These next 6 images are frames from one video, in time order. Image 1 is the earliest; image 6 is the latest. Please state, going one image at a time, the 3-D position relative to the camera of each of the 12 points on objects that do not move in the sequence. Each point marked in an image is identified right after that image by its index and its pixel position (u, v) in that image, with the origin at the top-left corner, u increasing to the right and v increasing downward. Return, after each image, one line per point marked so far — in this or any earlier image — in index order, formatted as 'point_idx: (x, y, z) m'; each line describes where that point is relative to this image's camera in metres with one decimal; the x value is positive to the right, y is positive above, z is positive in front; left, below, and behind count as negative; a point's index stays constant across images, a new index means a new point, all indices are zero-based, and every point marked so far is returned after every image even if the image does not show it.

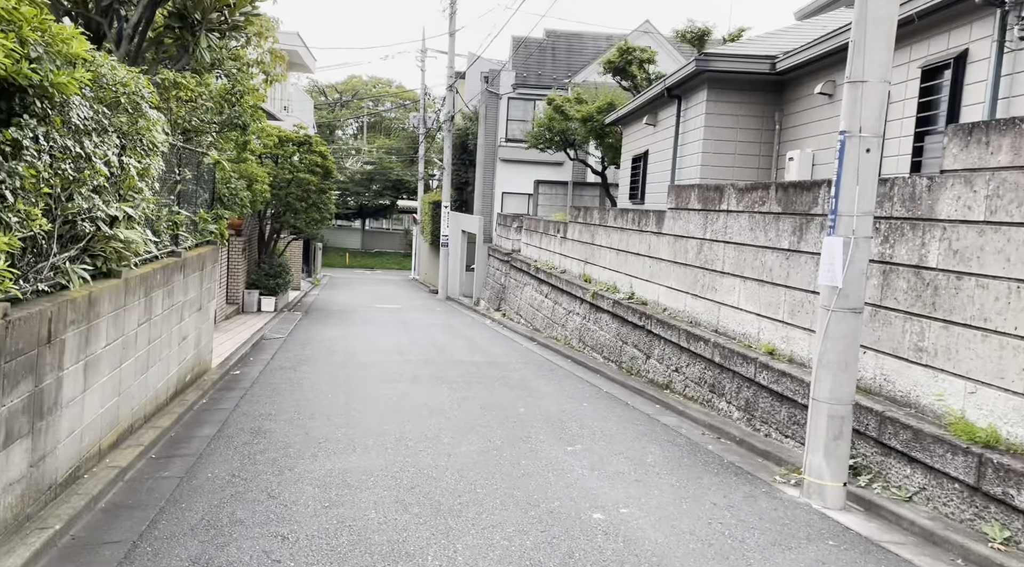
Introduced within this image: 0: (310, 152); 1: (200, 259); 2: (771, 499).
0: (-4.2, +2.7, +18.0) m
1: (-3.0, +0.2, +8.3) m
2: (+1.5, -1.2, +5.0) m
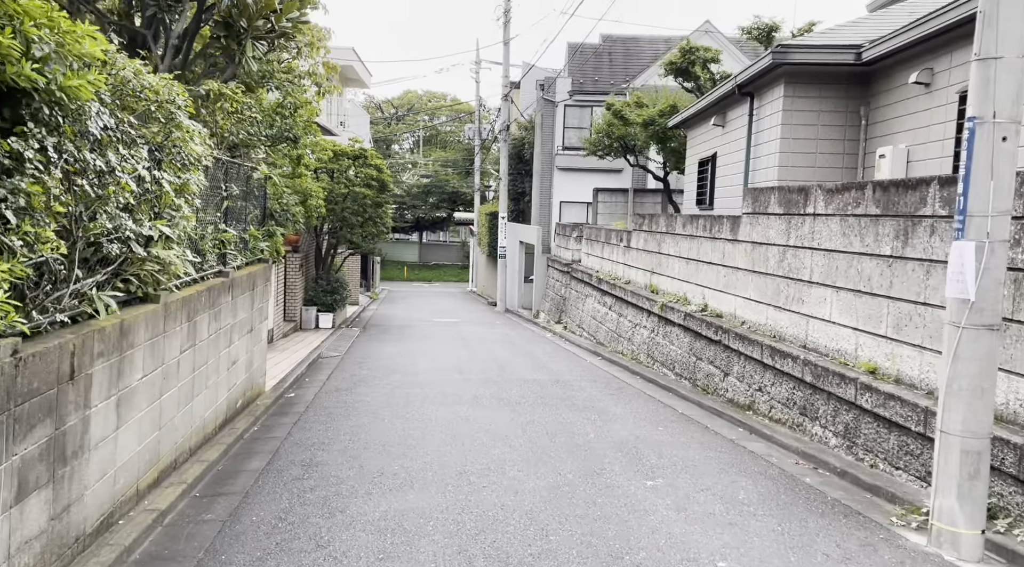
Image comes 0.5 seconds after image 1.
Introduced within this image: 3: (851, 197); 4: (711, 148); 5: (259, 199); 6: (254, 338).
0: (-3.0, +2.4, +17.7) m
1: (-2.4, 0.0, +7.9) m
2: (+1.9, -1.3, +4.3) m
3: (+2.6, +0.7, +6.7) m
4: (+3.1, +2.1, +13.4) m
5: (-2.6, +0.9, +8.9) m
6: (-2.5, -0.5, +8.4) m
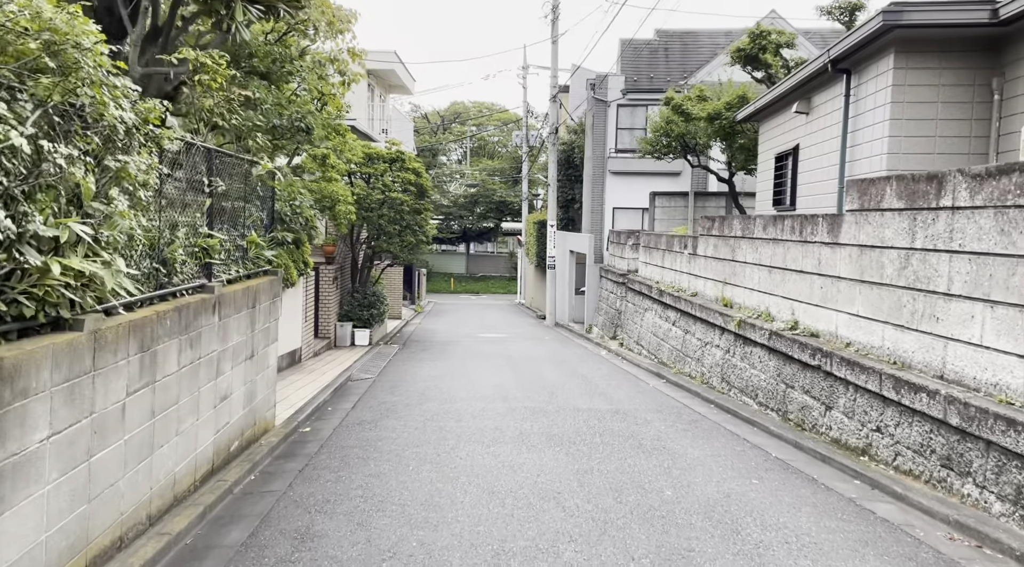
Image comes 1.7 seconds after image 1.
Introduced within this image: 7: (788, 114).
0: (-2.1, +2.2, +16.4) m
1: (-2.0, -0.1, +6.5) m
2: (+2.1, -1.4, +2.6) m
3: (+3.0, +0.6, +5.1) m
4: (+3.8, +1.9, +11.7) m
5: (-2.2, +0.7, +7.6) m
6: (-2.1, -0.7, +7.0) m
7: (+3.8, +2.4, +12.1) m
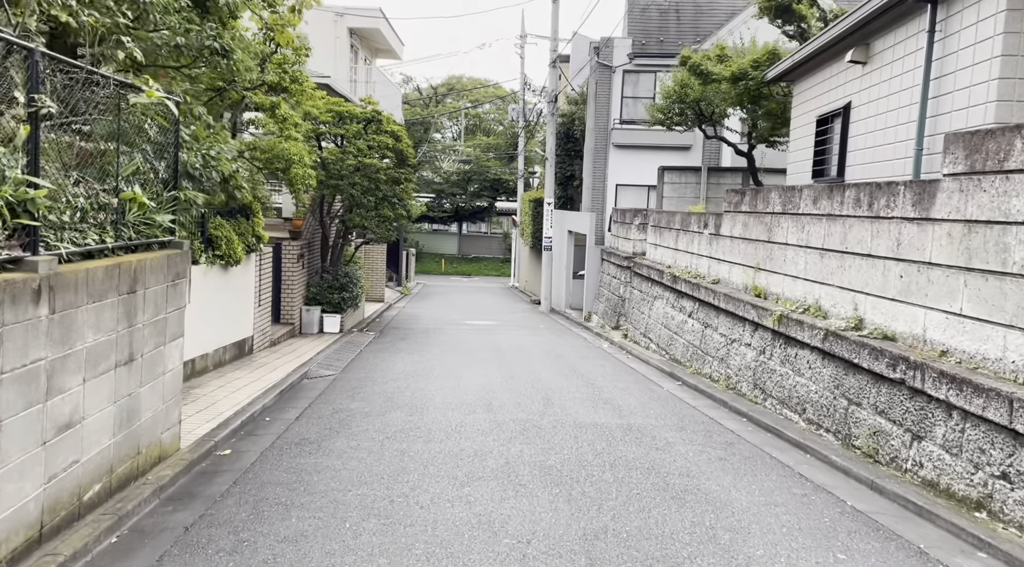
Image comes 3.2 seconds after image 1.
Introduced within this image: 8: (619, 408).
0: (-2.2, +2.5, +14.4) m
1: (-2.1, +0.1, +4.6) m
2: (+2.0, -1.4, +0.7) m
3: (+2.9, +0.6, +3.2) m
4: (+3.7, +2.1, +9.7) m
5: (-2.2, +0.9, +5.6) m
6: (-2.2, -0.5, +5.1) m
7: (+3.7, +2.5, +10.1) m
8: (+1.0, -1.2, +8.2) m
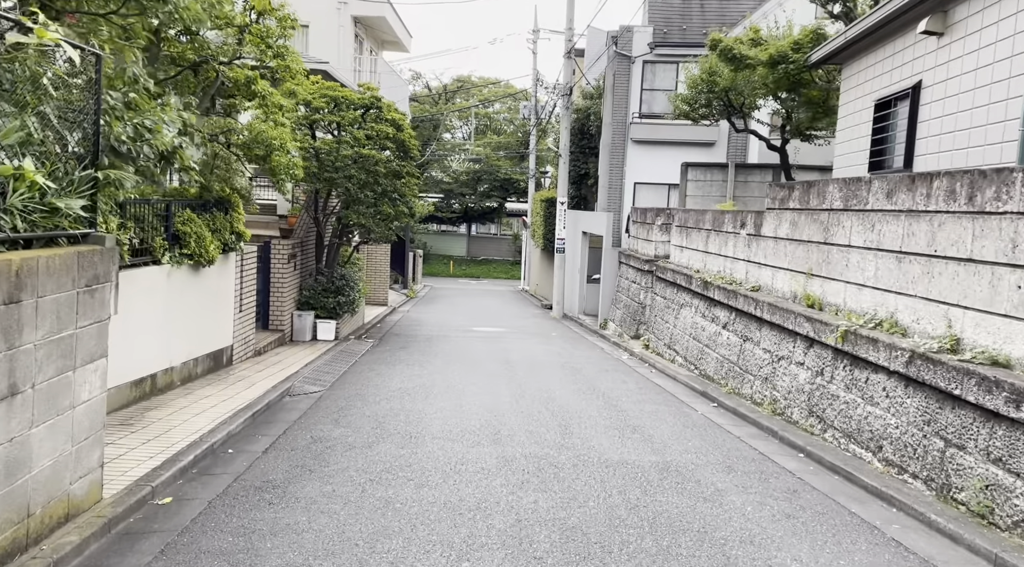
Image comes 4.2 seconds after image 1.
0: (-2.0, +2.5, +13.2) m
1: (-2.0, 0.0, +3.3) m
2: (+2.0, -1.4, -0.6) m
3: (+2.9, +0.5, +1.8) m
4: (+3.8, +2.0, +8.4) m
5: (-2.2, +0.9, +4.3) m
6: (-2.1, -0.5, +3.8) m
7: (+3.9, +2.4, +8.8) m
8: (+1.1, -1.2, +6.9) m
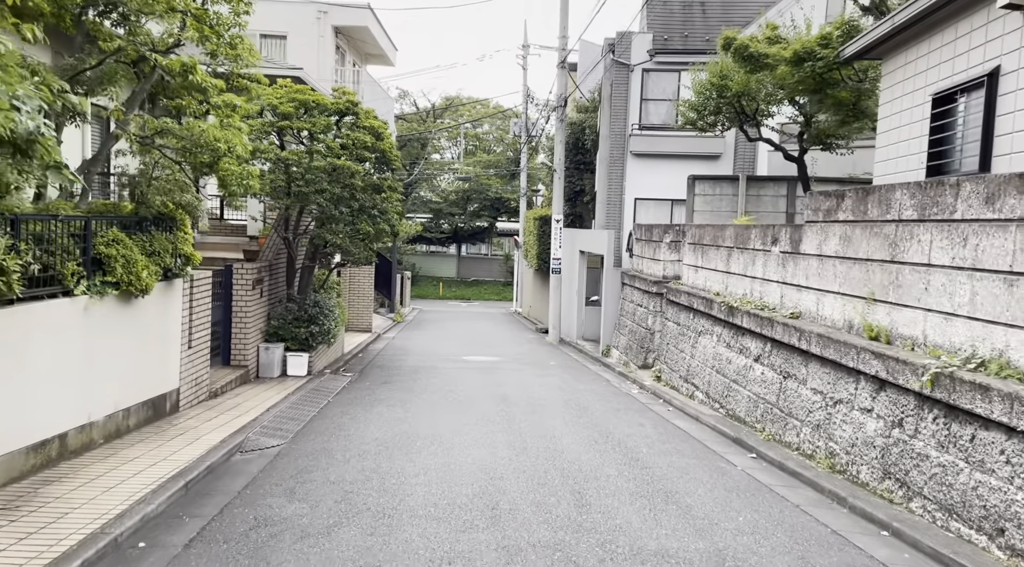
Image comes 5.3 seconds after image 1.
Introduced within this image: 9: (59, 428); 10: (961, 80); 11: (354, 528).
0: (-2.1, +2.1, +11.7) m
1: (-2.0, -0.1, +1.8) m
2: (+2.1, -1.4, -2.1) m
3: (+3.0, +0.5, +0.4) m
4: (+3.8, +1.8, +7.0) m
5: (-2.1, +0.7, +2.8) m
6: (-2.1, -0.7, +2.3) m
7: (+3.8, +2.2, +7.4) m
8: (+1.1, -1.4, +5.4) m
9: (-3.2, -1.0, +6.1) m
10: (+3.8, +1.7, +7.4) m
11: (-0.9, -1.4, +4.9) m
